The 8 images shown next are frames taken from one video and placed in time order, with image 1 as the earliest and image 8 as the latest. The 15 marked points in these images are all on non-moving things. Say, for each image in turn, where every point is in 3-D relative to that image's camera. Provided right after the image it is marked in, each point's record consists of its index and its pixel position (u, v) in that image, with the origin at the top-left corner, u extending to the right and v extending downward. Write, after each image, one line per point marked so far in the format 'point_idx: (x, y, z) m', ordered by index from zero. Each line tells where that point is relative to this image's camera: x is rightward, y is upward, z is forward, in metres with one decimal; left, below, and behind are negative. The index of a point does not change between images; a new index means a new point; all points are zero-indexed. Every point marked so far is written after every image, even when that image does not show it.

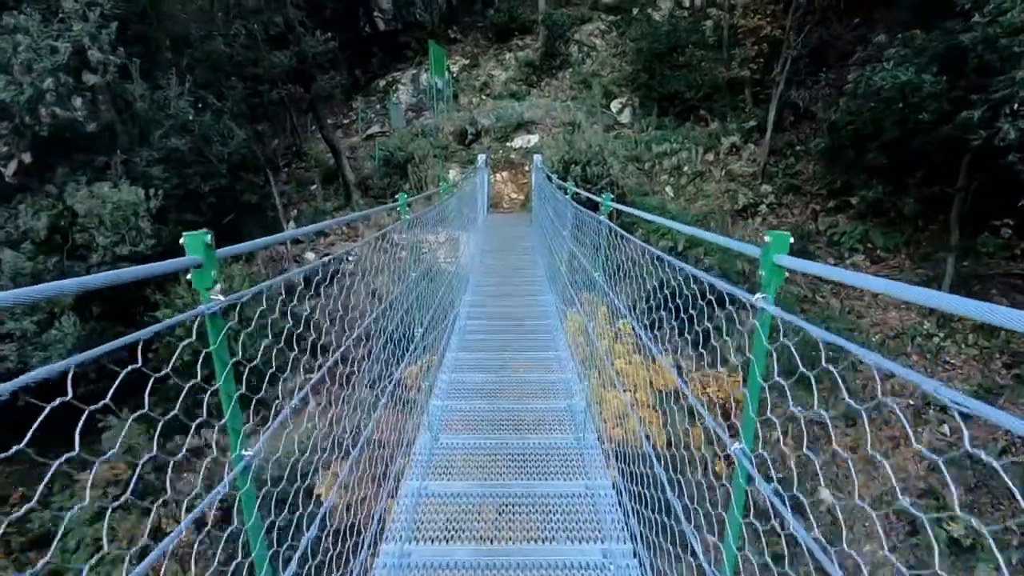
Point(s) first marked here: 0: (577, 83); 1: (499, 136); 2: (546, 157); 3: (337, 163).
0: (+1.1, +3.5, +8.9) m
1: (-0.2, +2.3, +8.1) m
2: (+0.5, +1.7, +6.9) m
3: (-2.5, +1.8, +7.6) m
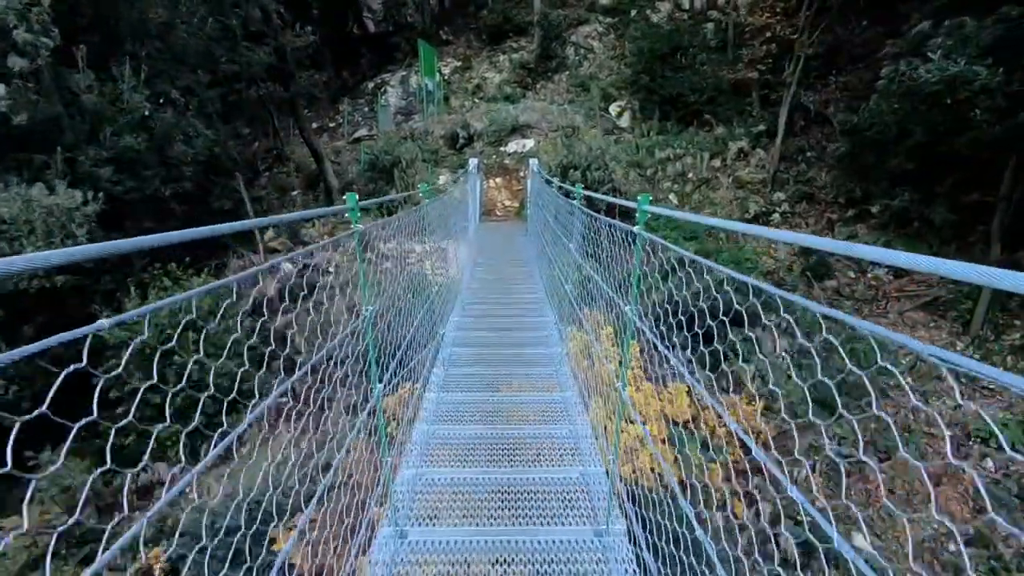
0: (+1.0, +3.3, +8.6) m
1: (-0.3, +2.1, +7.8) m
2: (+0.4, +1.6, +6.6) m
3: (-2.6, +1.6, +7.2) m
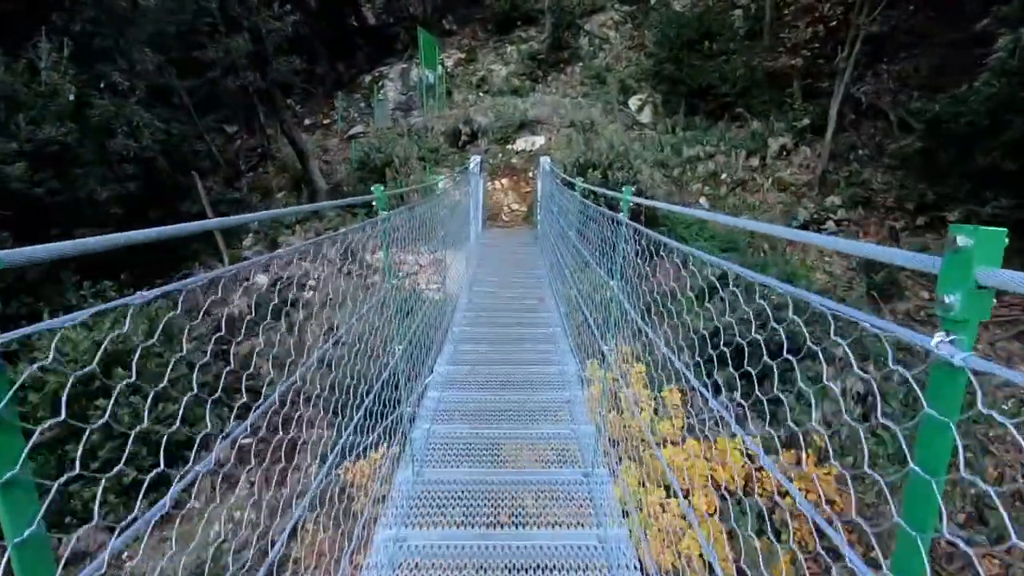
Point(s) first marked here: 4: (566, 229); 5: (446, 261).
0: (+1.1, +3.1, +7.9) m
1: (-0.2, +2.0, +7.1) m
2: (+0.5, +1.4, +5.9) m
3: (-2.5, +1.5, +6.6) m
4: (+0.4, +0.4, +3.8) m
5: (-0.5, +0.2, +4.0) m
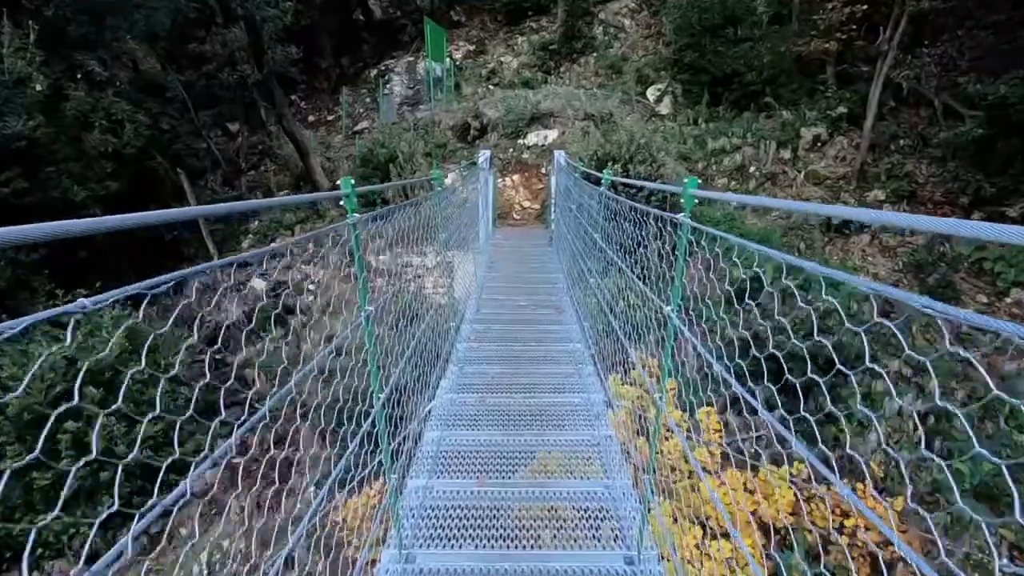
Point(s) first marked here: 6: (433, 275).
0: (+1.3, +3.1, +7.6) m
1: (0.0, +2.0, +6.8) m
2: (+0.6, +1.4, +5.6) m
3: (-2.4, +1.4, +6.3) m
4: (+0.5, +0.3, +3.5) m
5: (-0.4, +0.2, +3.7) m
6: (-0.5, +0.1, +3.2) m
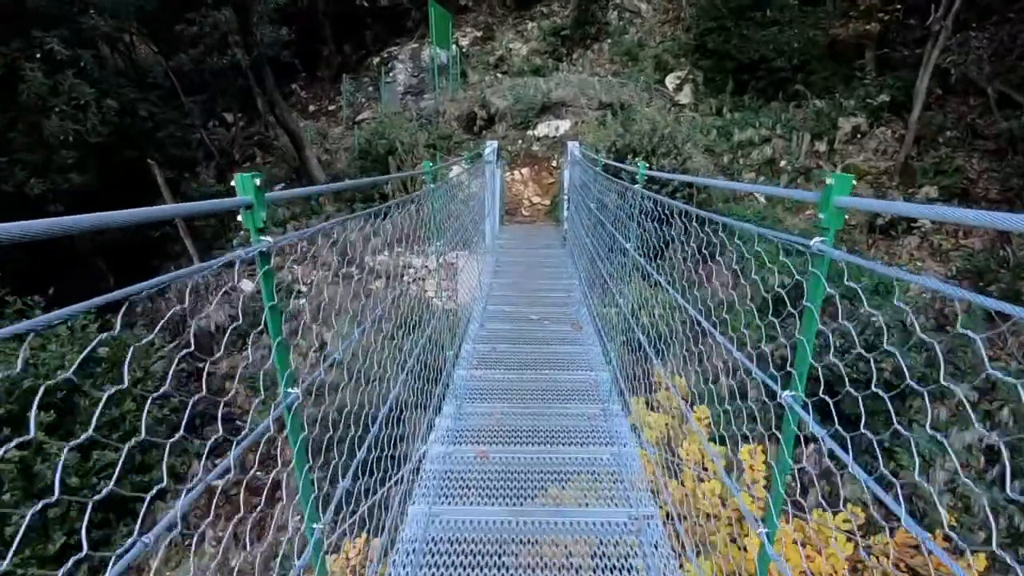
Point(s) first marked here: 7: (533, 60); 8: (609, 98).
0: (+1.4, +3.1, +7.2) m
1: (+0.1, +2.0, +6.4) m
2: (+0.7, +1.4, +5.2) m
3: (-2.3, +1.5, +6.0) m
4: (+0.5, +0.3, +3.1) m
5: (-0.3, +0.1, +3.3) m
6: (-0.4, 0.0, +2.9) m
7: (+0.3, +3.2, +7.6) m
8: (+1.1, +2.2, +6.2) m
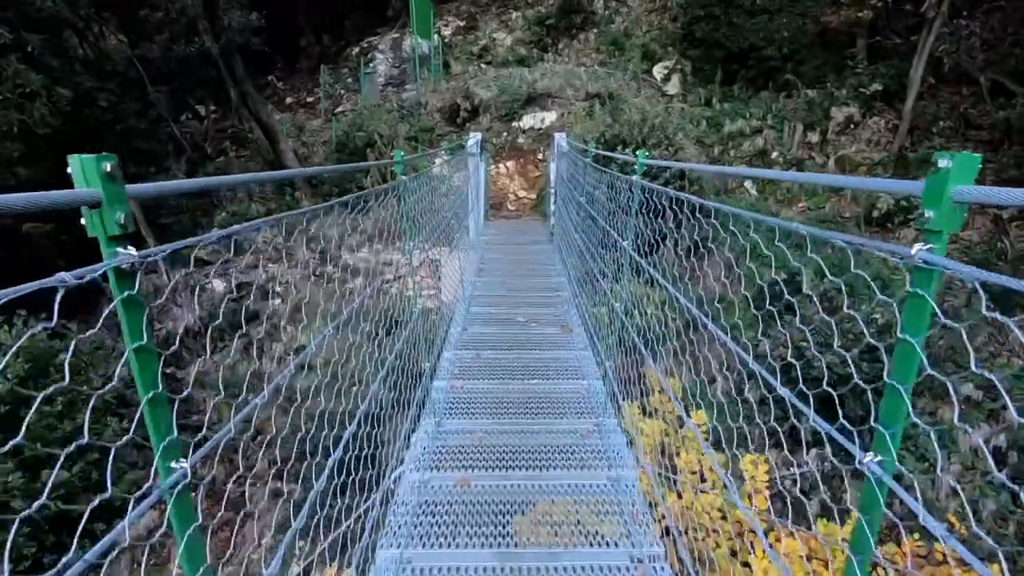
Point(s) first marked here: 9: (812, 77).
0: (+1.2, +3.2, +7.0) m
1: (-0.1, +2.0, +6.2) m
2: (+0.6, +1.4, +5.1) m
3: (-2.5, +1.5, +5.8) m
4: (+0.5, +0.3, +3.0) m
5: (-0.4, +0.1, +3.2) m
6: (-0.5, 0.0, +2.7) m
7: (+0.1, +3.3, +7.4) m
8: (+0.9, +2.3, +6.1) m
9: (+3.1, +2.2, +5.7) m
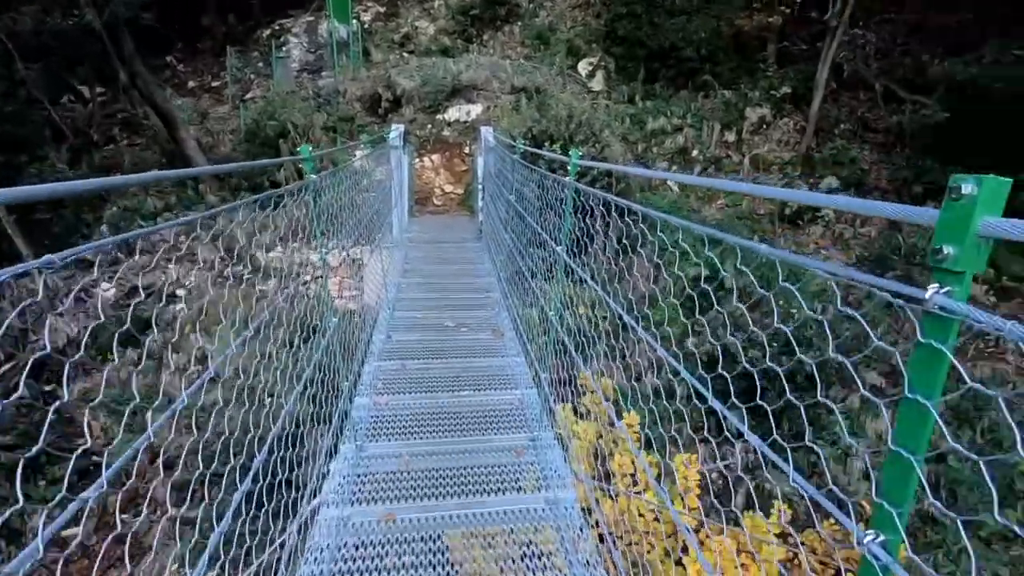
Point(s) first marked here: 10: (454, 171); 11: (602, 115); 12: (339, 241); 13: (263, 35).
0: (+0.2, +3.2, +7.0) m
1: (-0.9, +2.0, +6.1) m
2: (-0.1, +1.5, +5.0) m
3: (-3.2, +1.5, +5.3) m
4: (+0.1, +0.3, +2.9) m
5: (-0.8, +0.1, +3.0) m
6: (-0.8, 0.0, +2.5) m
7: (-1.0, +3.3, +7.2) m
8: (+0.1, +2.3, +6.0) m
9: (+2.3, +2.3, +5.9) m
10: (-0.6, +1.3, +5.9) m
11: (+0.8, +1.6, +5.0) m
12: (-0.8, +0.2, +2.5) m
13: (-3.6, +3.7, +7.9) m
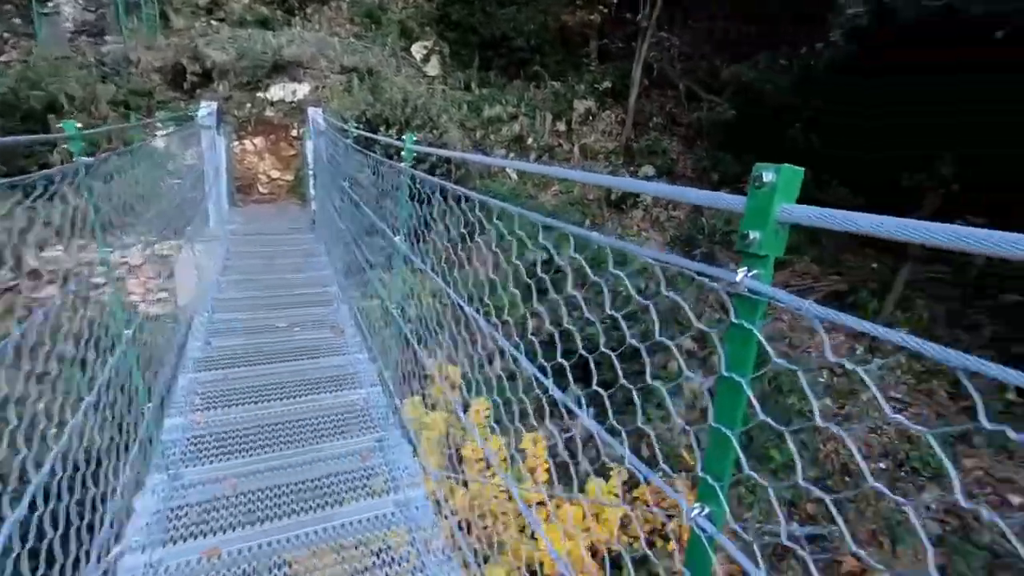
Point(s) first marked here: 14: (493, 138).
0: (-1.9, +3.3, +6.6) m
1: (-2.7, +2.1, +5.5) m
2: (-1.6, +1.5, +4.7) m
3: (-4.6, +1.4, +4.1) m
4: (-0.8, +0.4, +2.8) m
5: (-1.6, +0.1, +2.6) m
6: (-1.5, 0.0, +2.2) m
7: (-3.1, +3.4, +6.5) m
8: (-1.7, +2.4, +5.7) m
9: (+0.5, +2.5, +6.2) m
10: (-2.3, +1.3, +5.4) m
11: (-0.7, +1.7, +4.9) m
12: (-1.5, +0.2, +2.1) m
13: (-5.8, +3.6, +6.4) m
14: (-0.2, +1.4, +4.9) m
